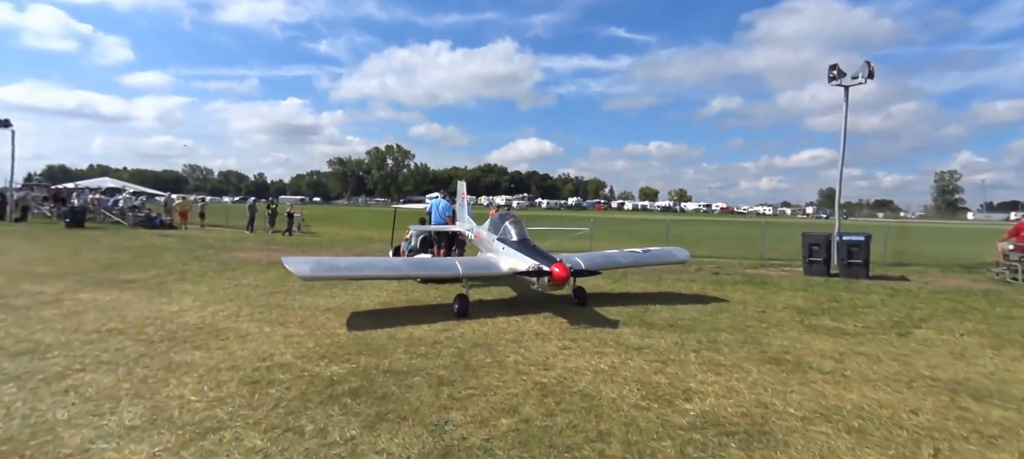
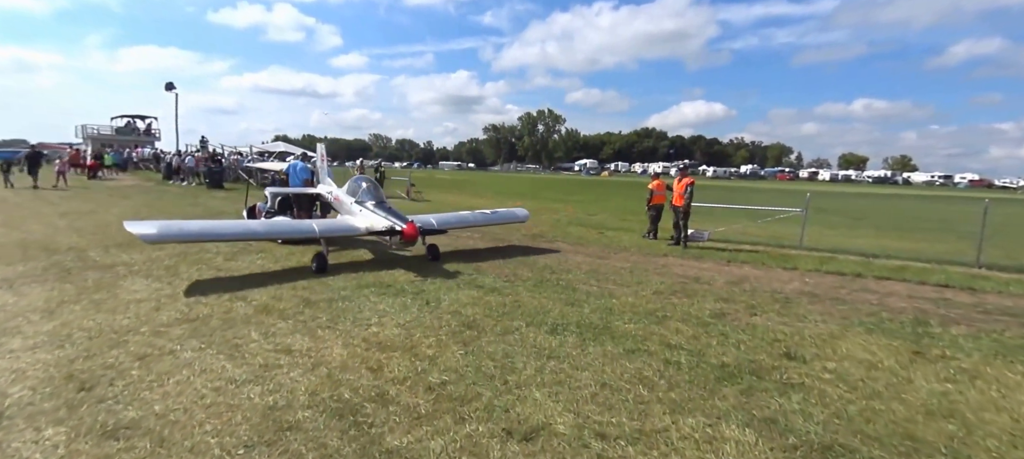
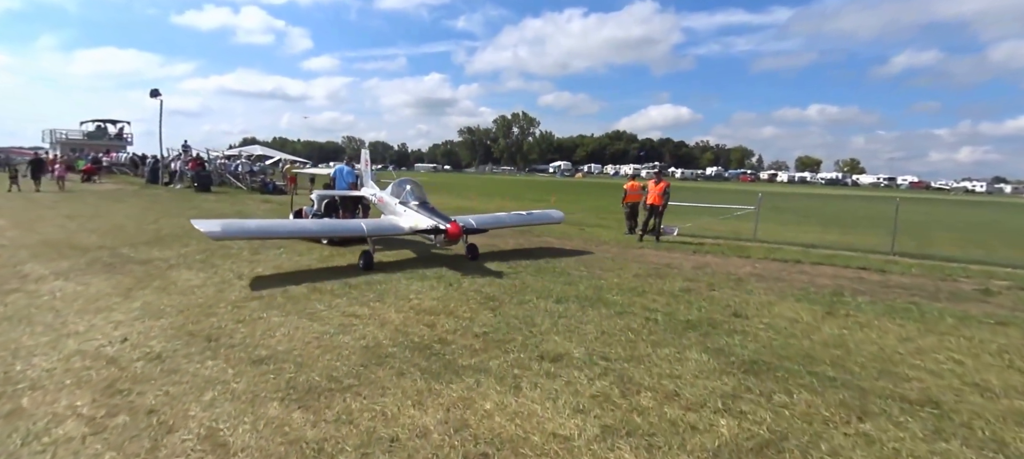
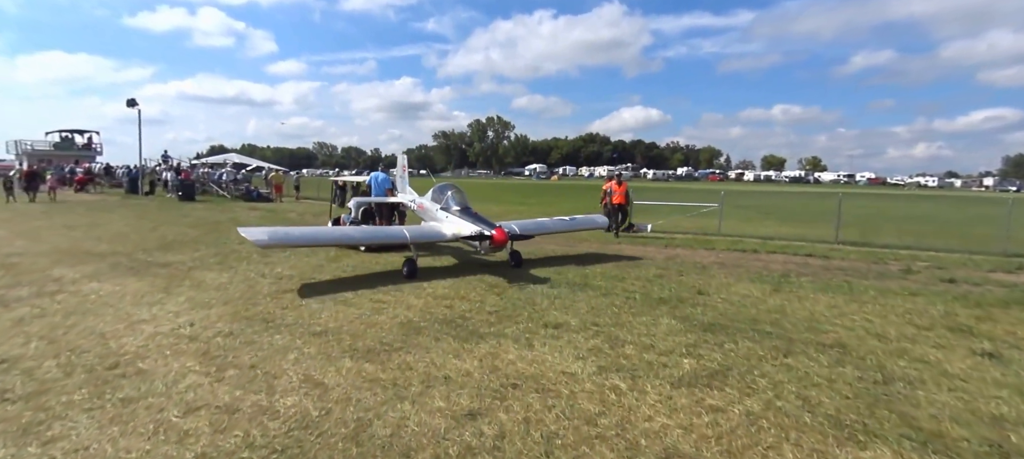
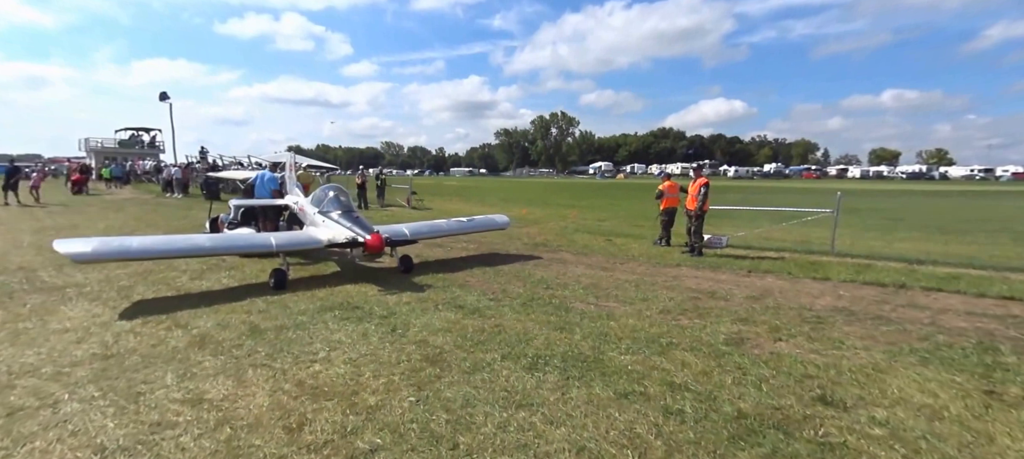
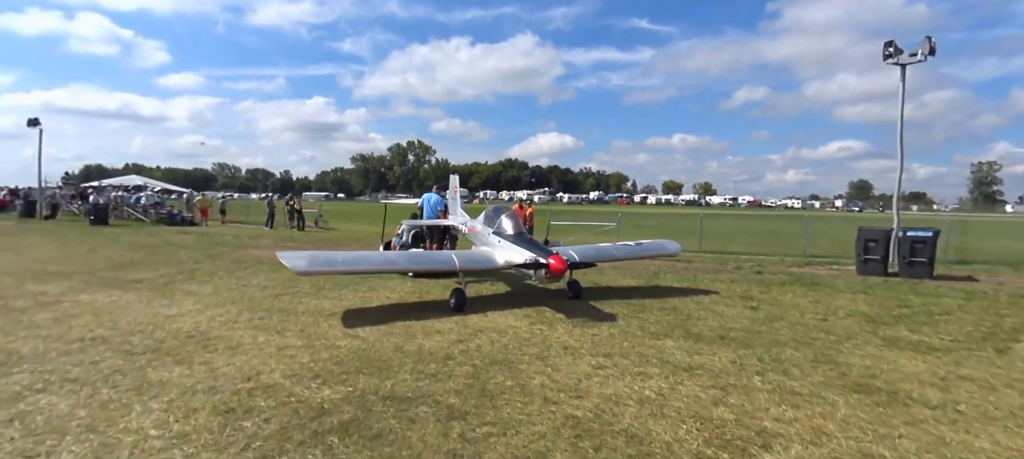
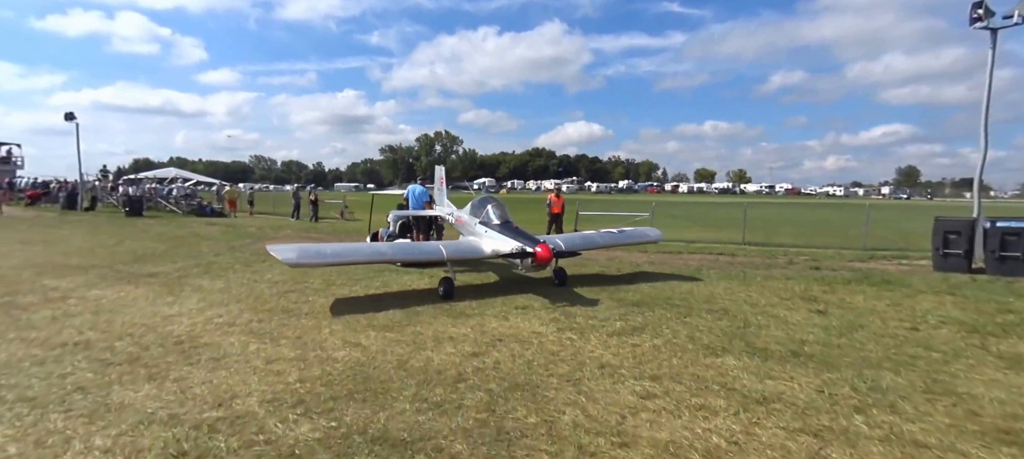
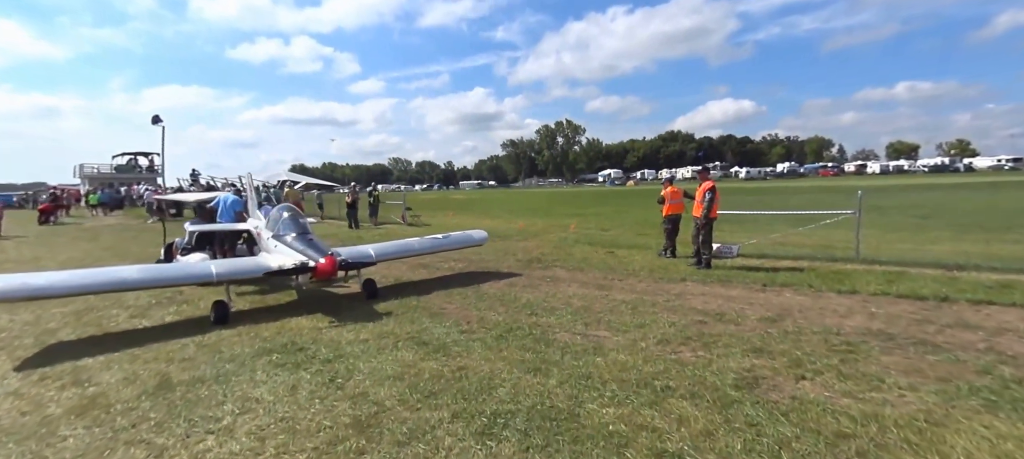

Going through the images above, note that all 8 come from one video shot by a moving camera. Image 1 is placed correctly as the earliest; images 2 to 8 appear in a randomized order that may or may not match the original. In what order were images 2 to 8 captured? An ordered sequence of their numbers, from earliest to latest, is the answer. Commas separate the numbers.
6, 7, 4, 3, 2, 5, 8
